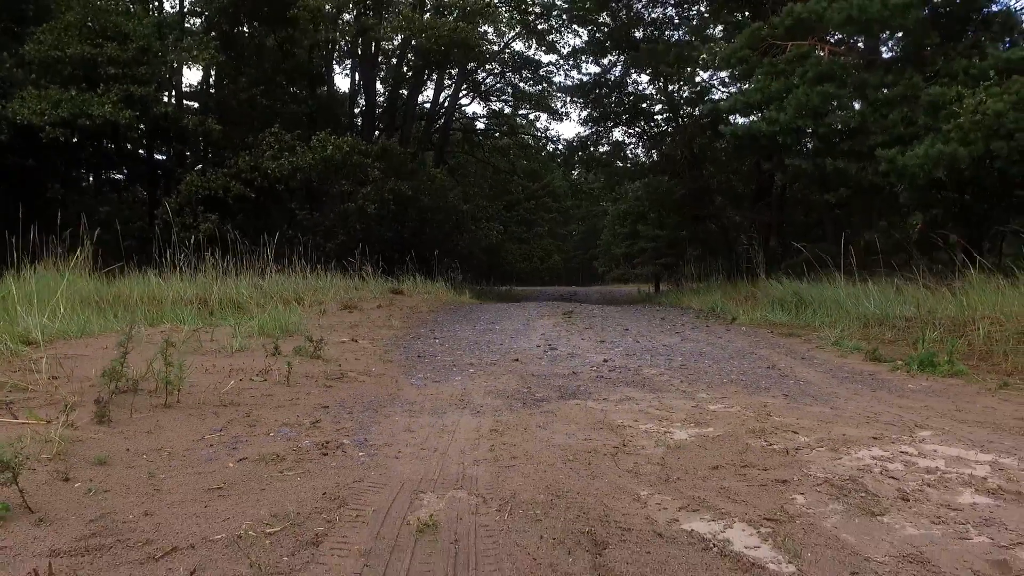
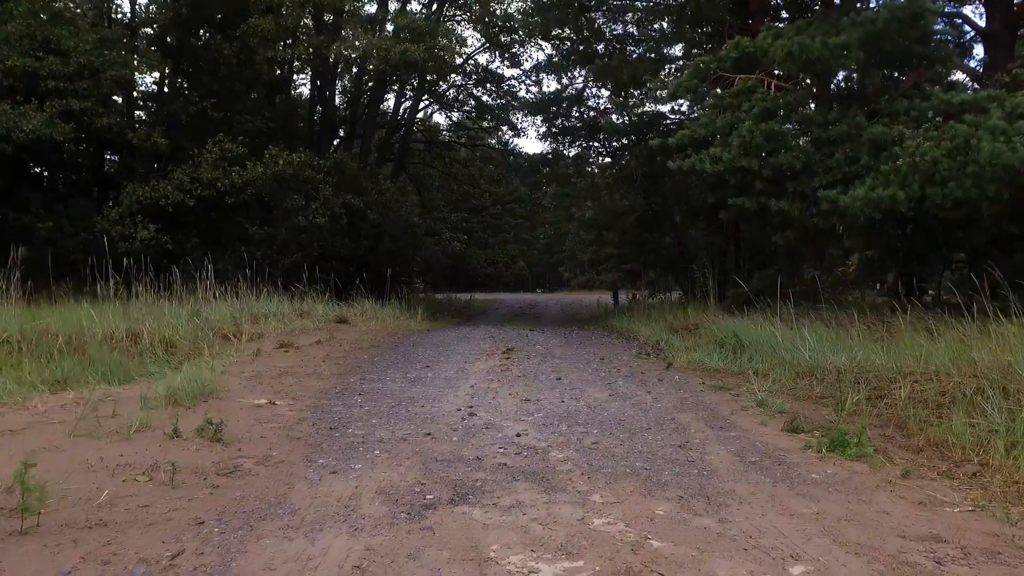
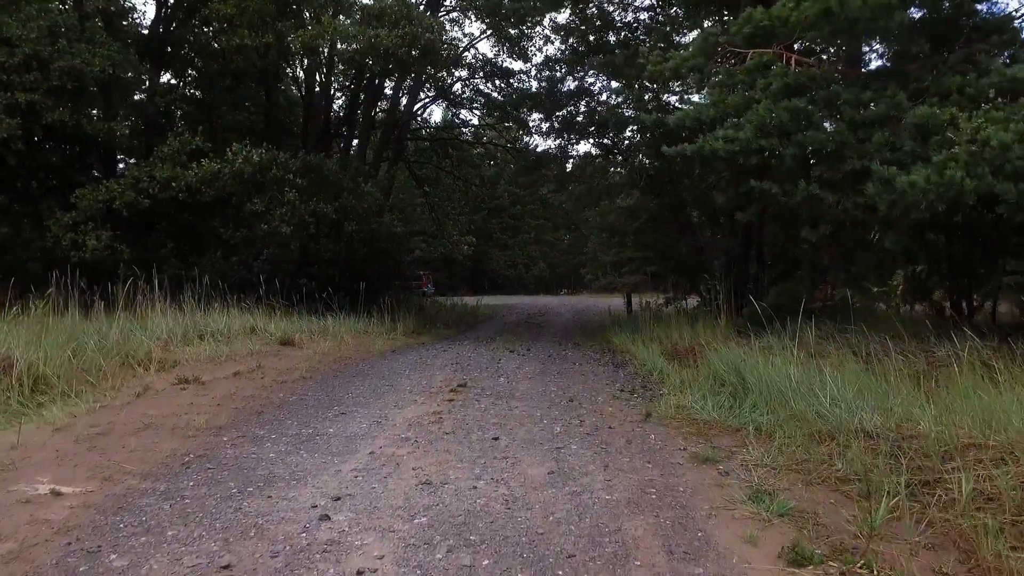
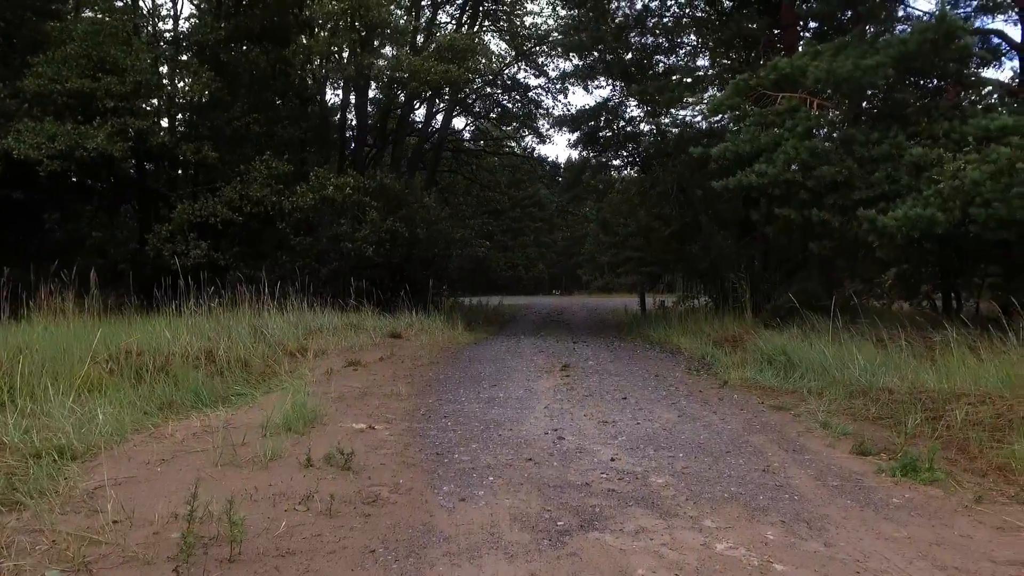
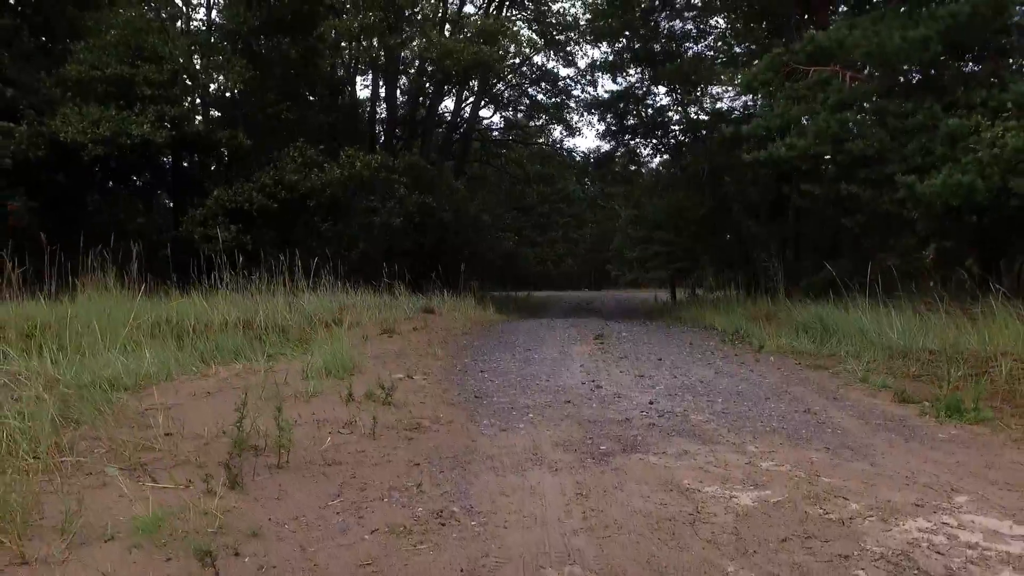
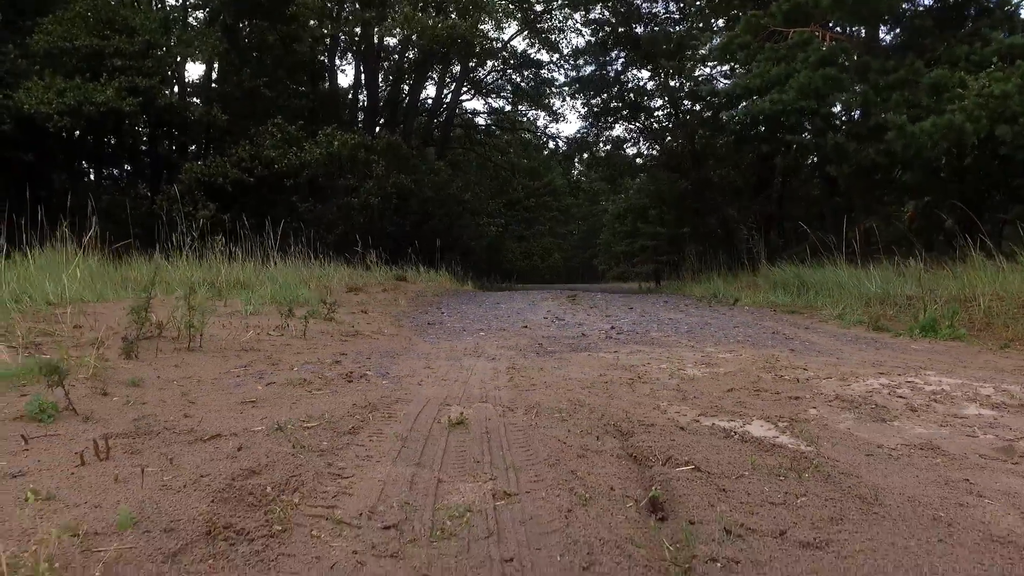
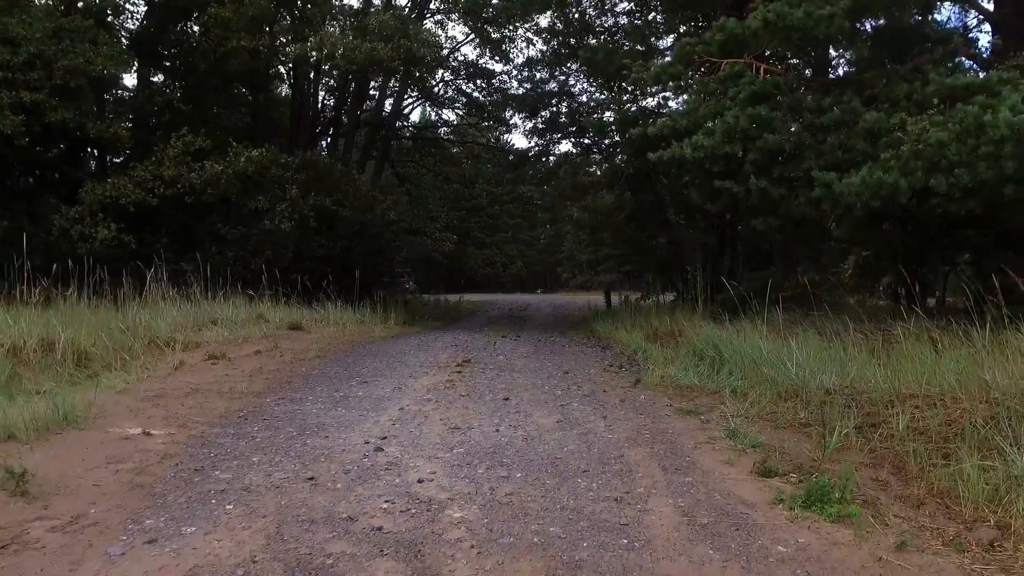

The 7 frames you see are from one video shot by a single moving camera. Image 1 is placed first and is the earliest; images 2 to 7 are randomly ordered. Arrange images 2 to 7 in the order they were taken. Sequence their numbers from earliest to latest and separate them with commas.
6, 5, 4, 2, 7, 3
